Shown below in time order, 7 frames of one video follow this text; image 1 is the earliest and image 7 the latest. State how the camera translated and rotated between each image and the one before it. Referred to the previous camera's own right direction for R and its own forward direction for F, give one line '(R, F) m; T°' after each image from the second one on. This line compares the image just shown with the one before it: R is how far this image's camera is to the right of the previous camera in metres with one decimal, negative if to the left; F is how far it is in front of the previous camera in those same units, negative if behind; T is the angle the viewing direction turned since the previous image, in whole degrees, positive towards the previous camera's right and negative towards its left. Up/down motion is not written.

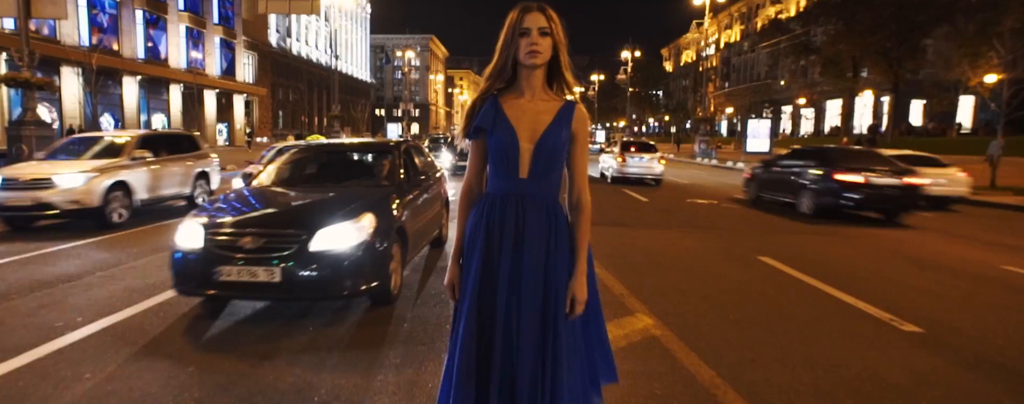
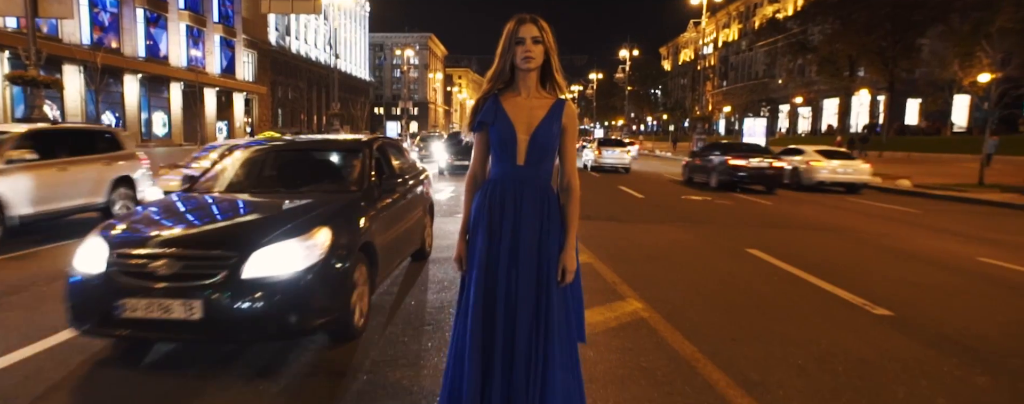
(0.0, -0.4) m; 0°
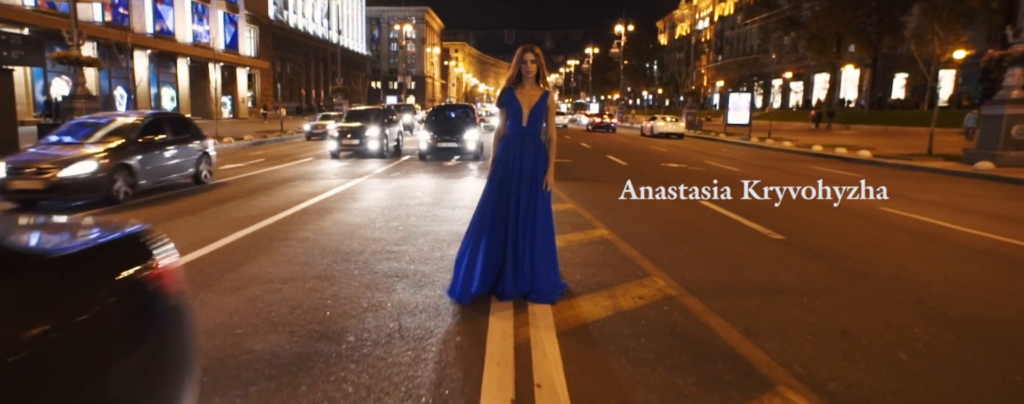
(-0.1, -2.2) m; 0°
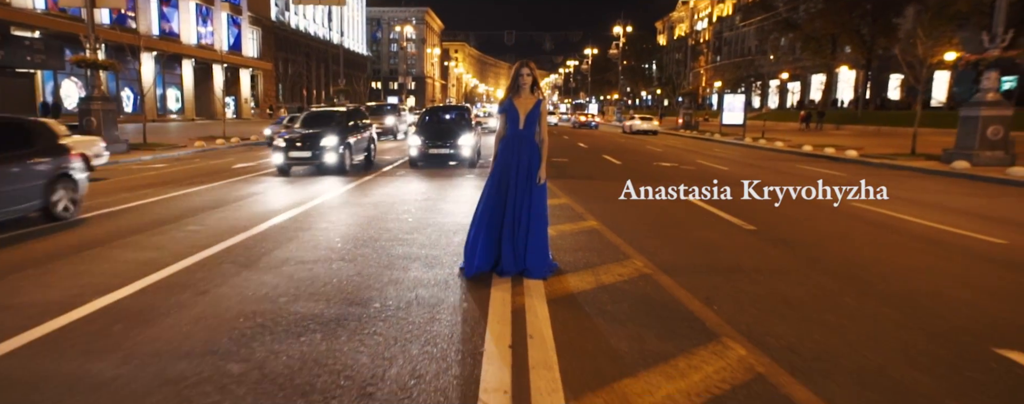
(0.0, -0.8) m; 0°
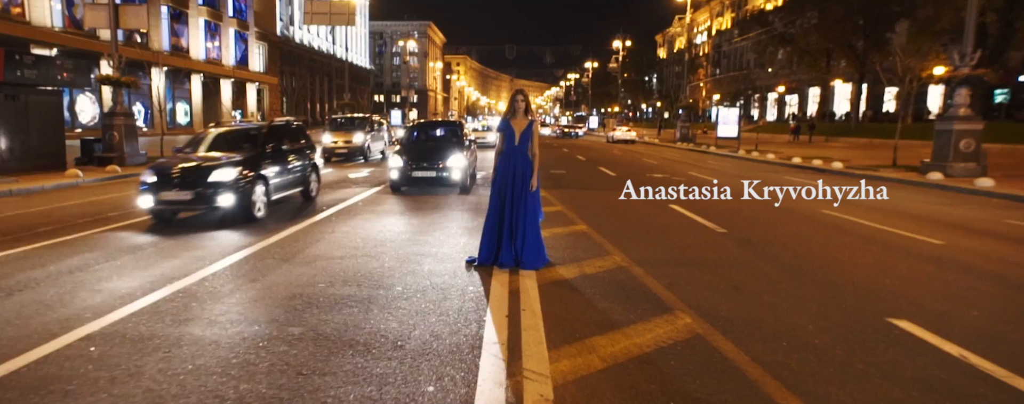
(0.0, -1.1) m; 0°
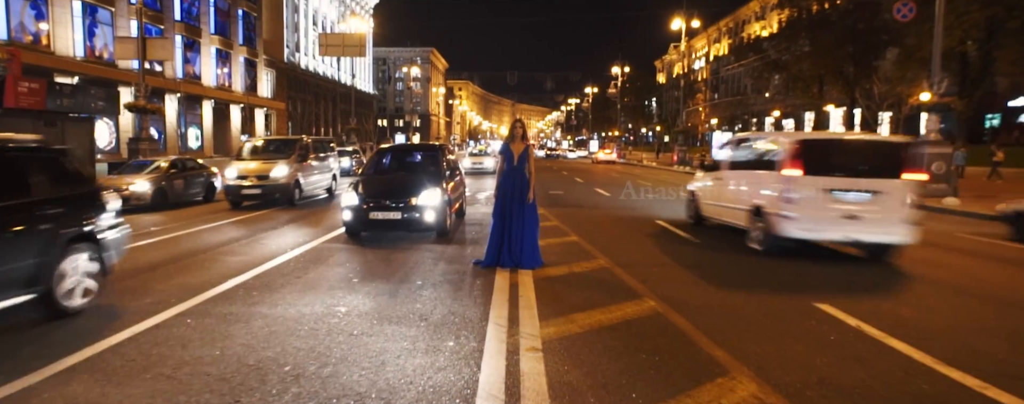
(0.0, -1.3) m; 0°
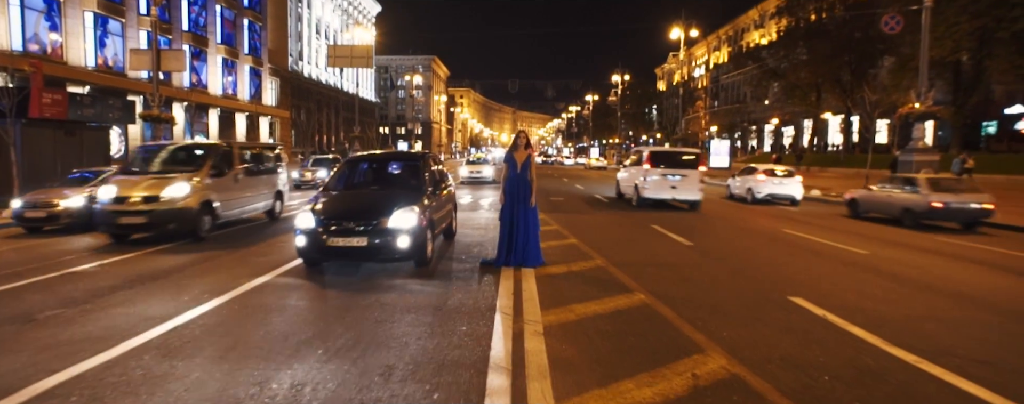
(0.0, -0.7) m; 0°
